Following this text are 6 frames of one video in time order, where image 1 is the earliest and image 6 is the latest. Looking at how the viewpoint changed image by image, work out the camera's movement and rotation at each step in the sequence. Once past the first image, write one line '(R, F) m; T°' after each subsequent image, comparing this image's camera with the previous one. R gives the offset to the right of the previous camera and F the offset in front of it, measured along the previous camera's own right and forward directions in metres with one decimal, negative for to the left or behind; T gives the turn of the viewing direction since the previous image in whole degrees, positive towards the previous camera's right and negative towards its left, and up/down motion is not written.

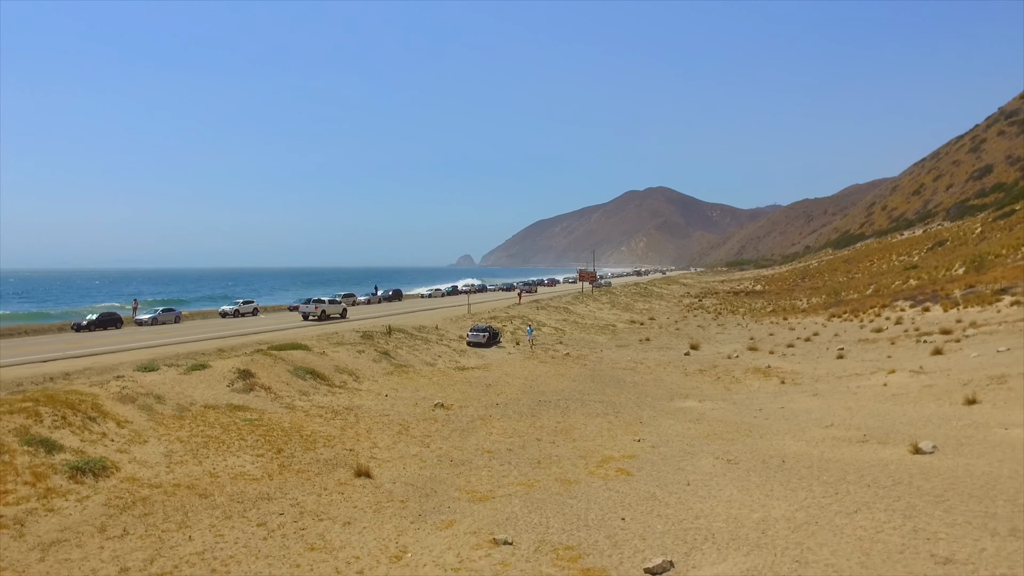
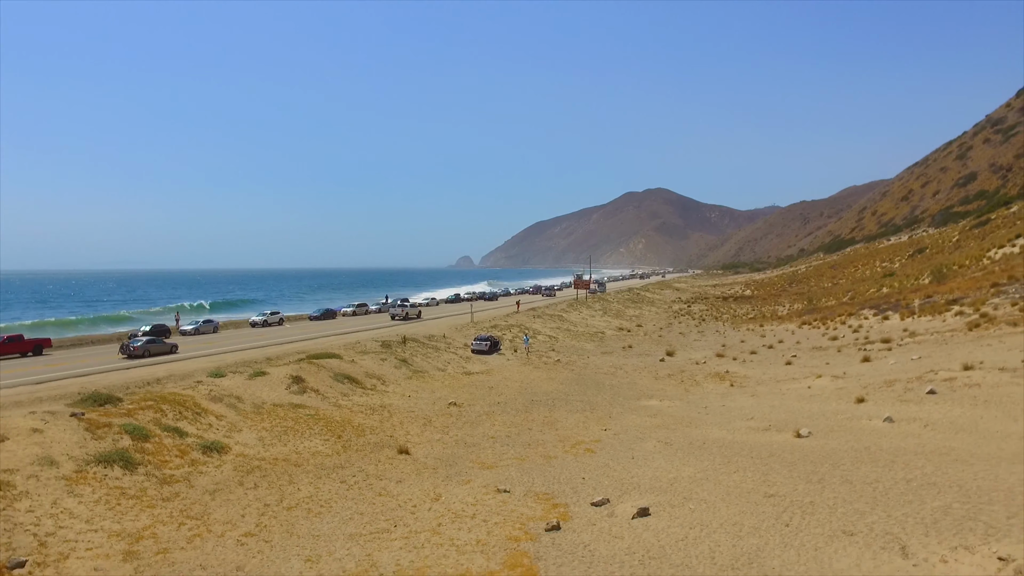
(0.0, -3.3) m; 0°
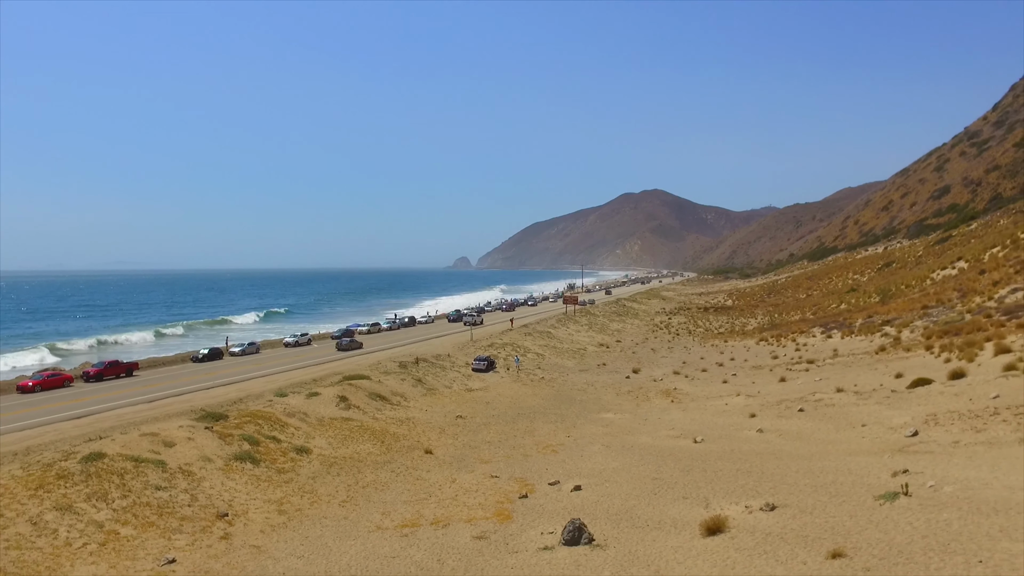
(+0.2, -5.4) m; 0°
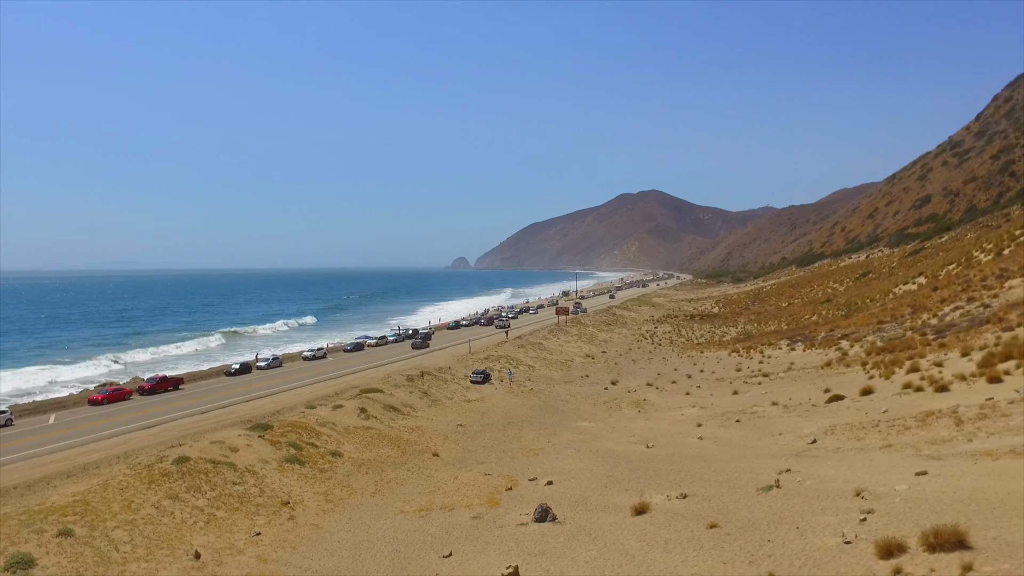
(+0.3, -4.3) m; 0°
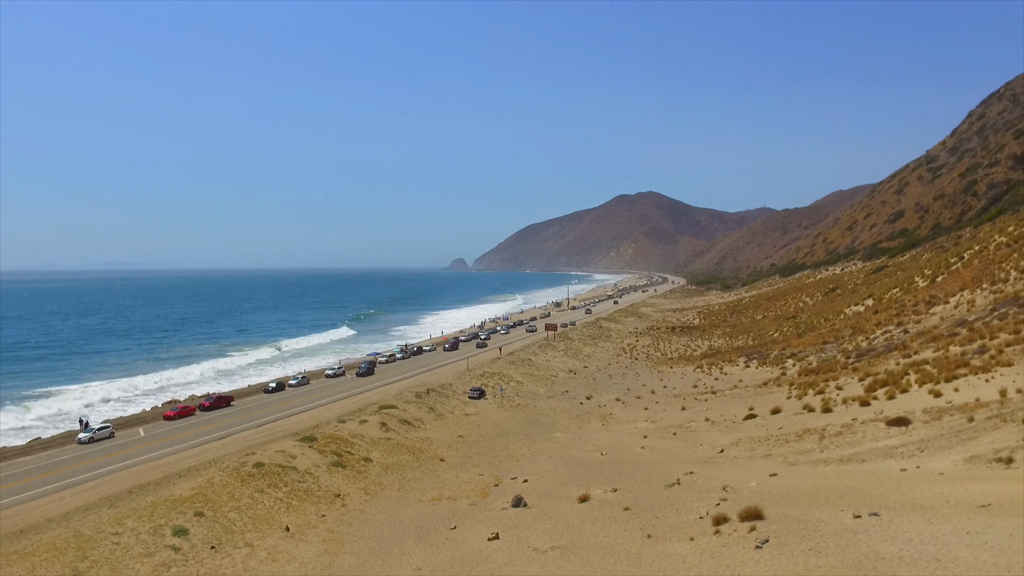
(+0.5, -6.8) m; 0°
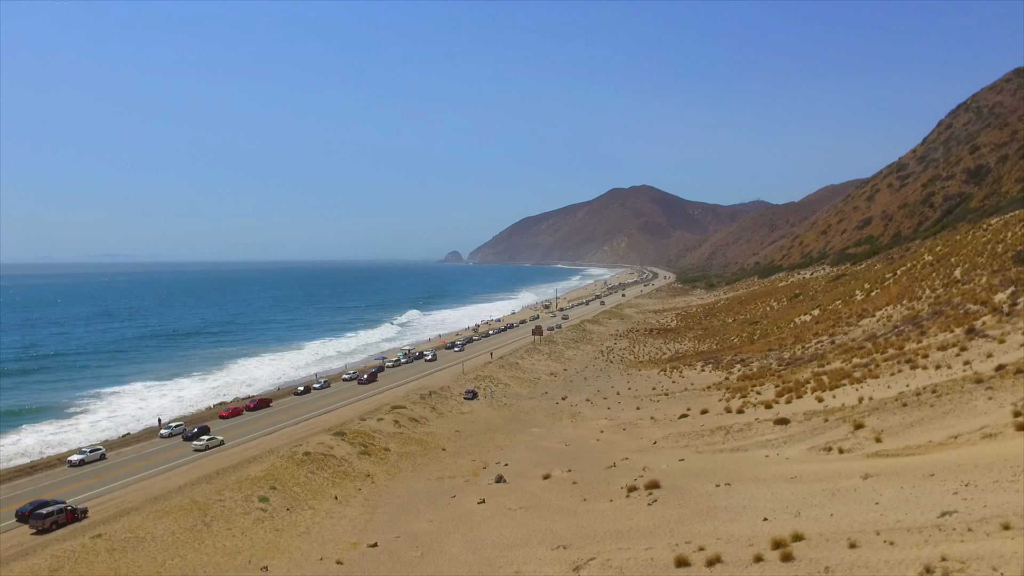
(+0.5, -8.3) m; +1°
